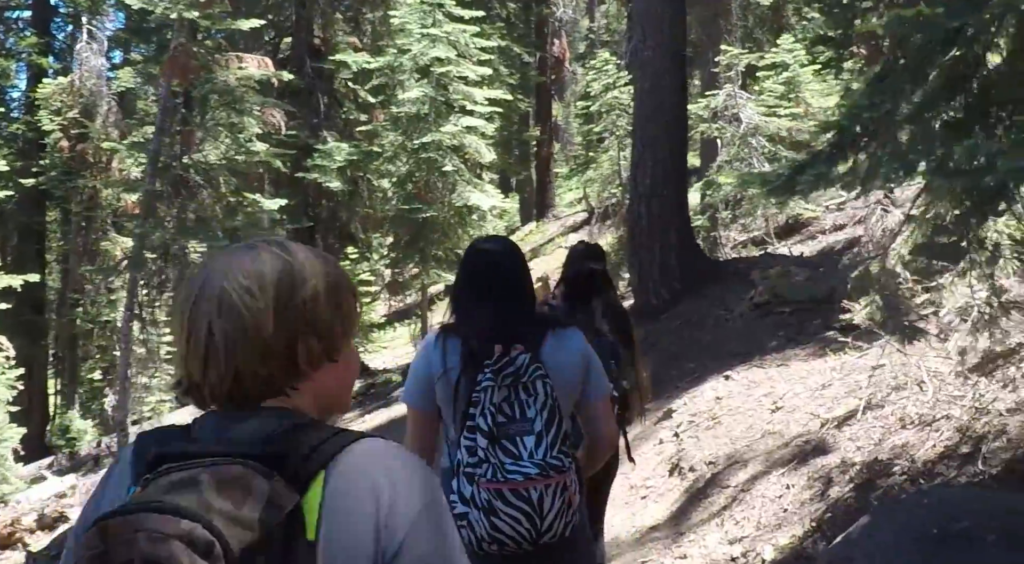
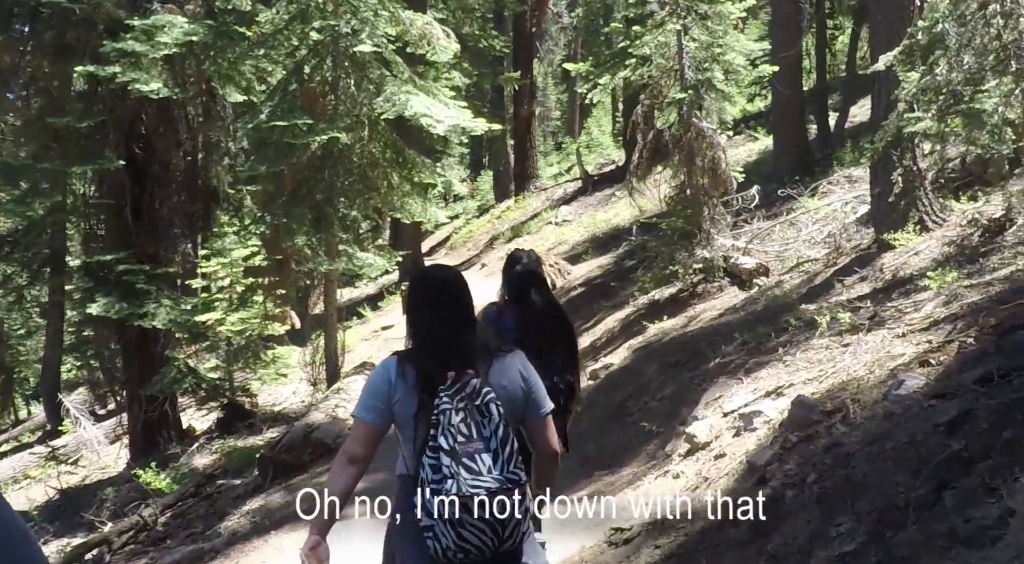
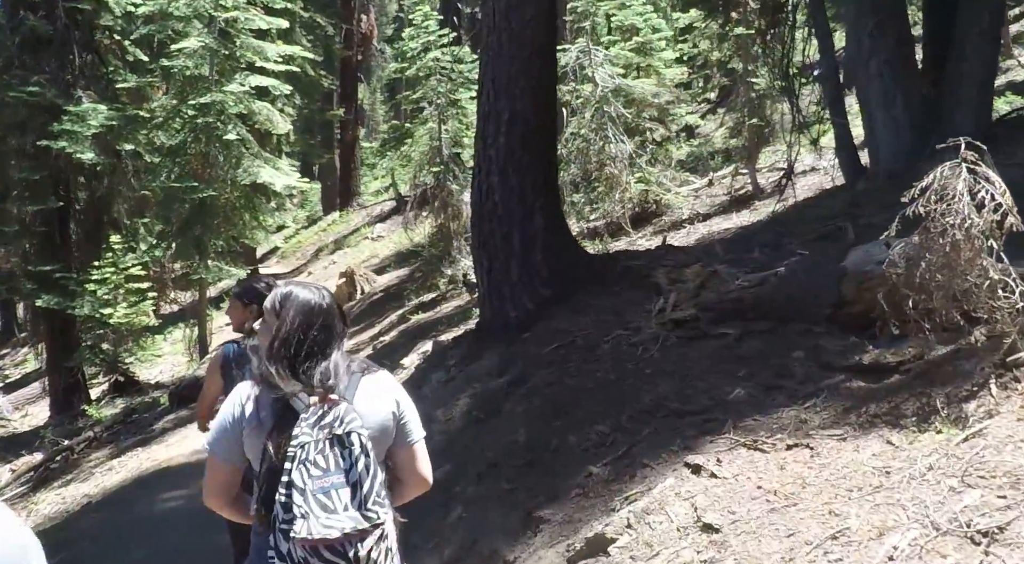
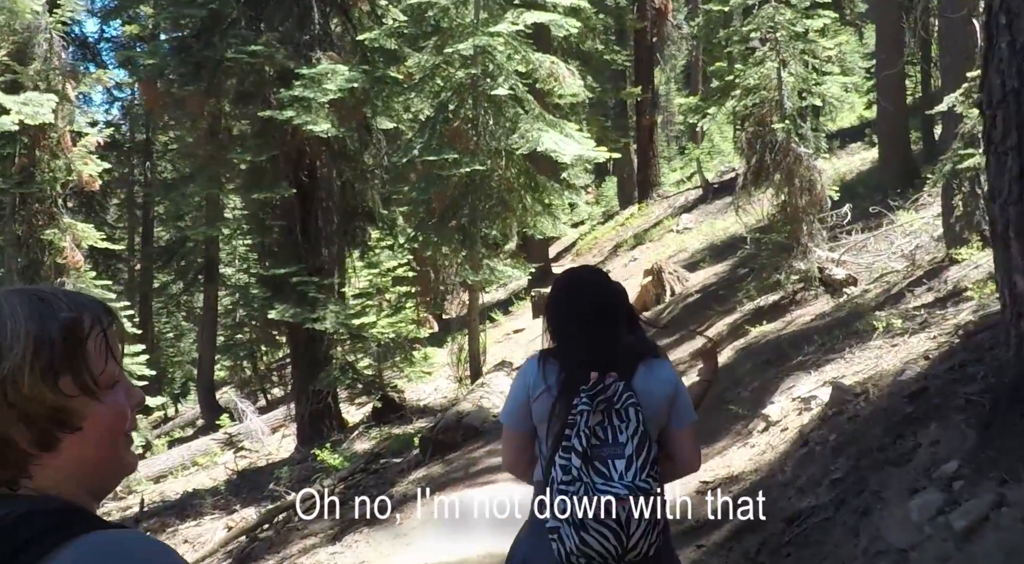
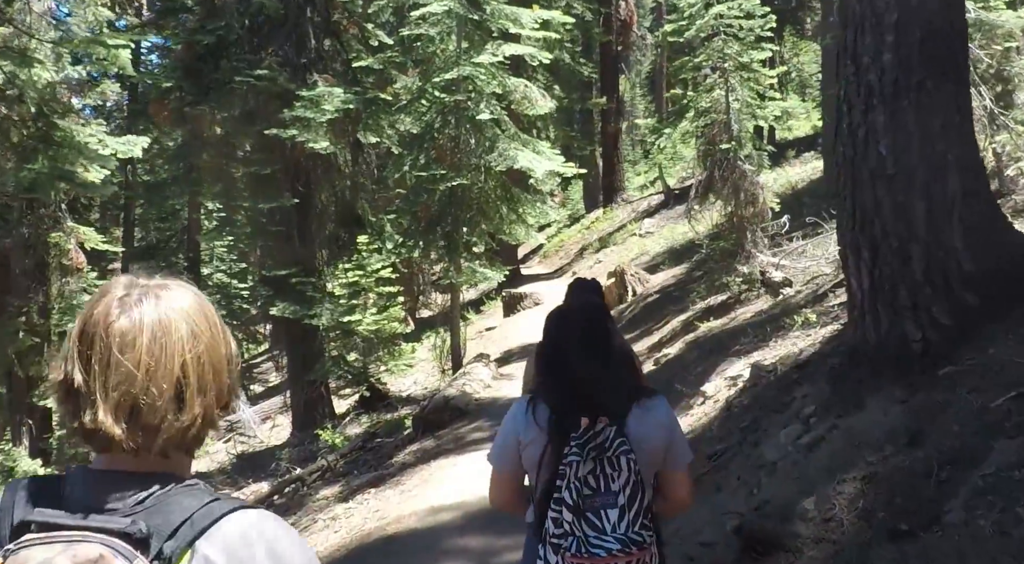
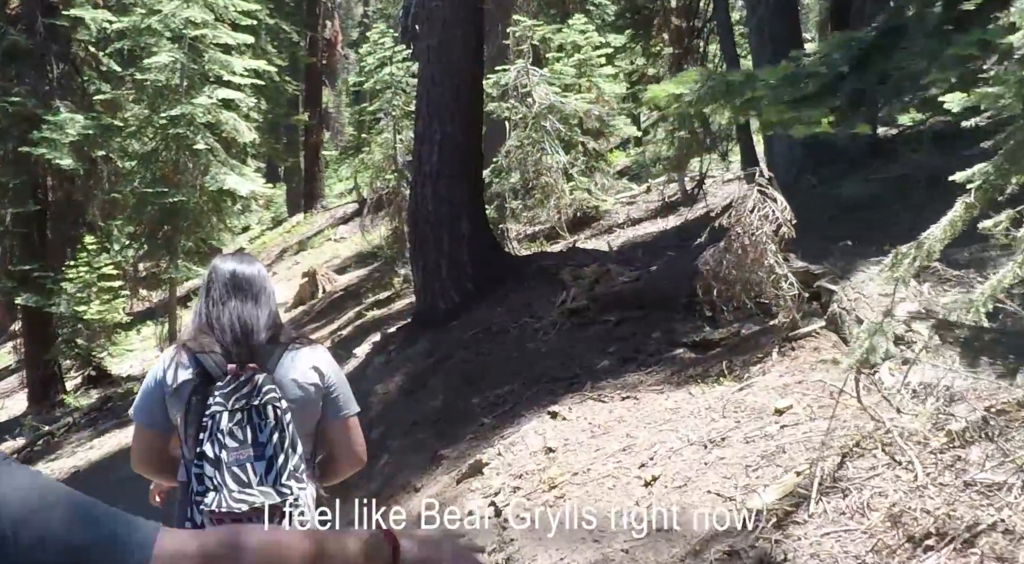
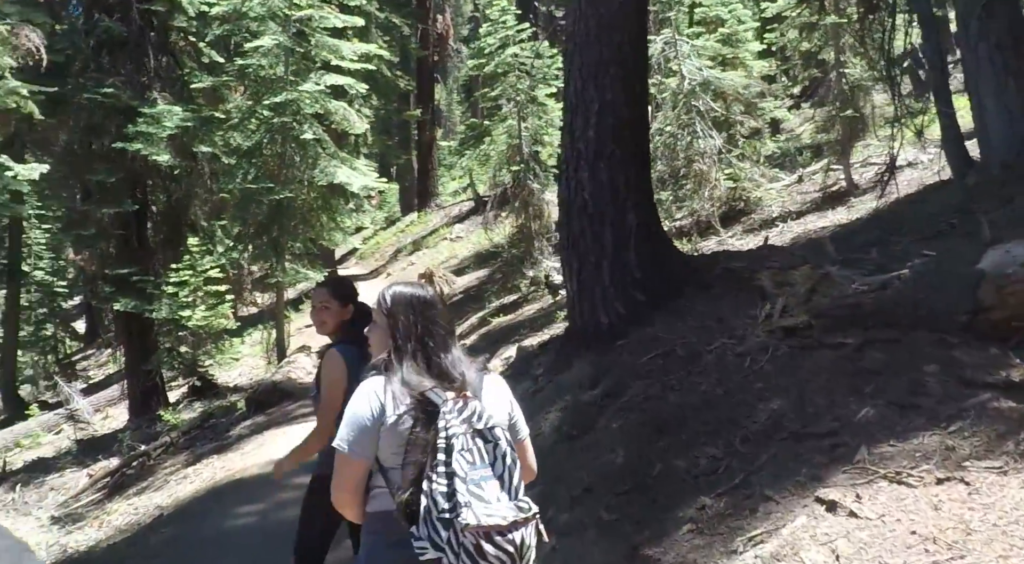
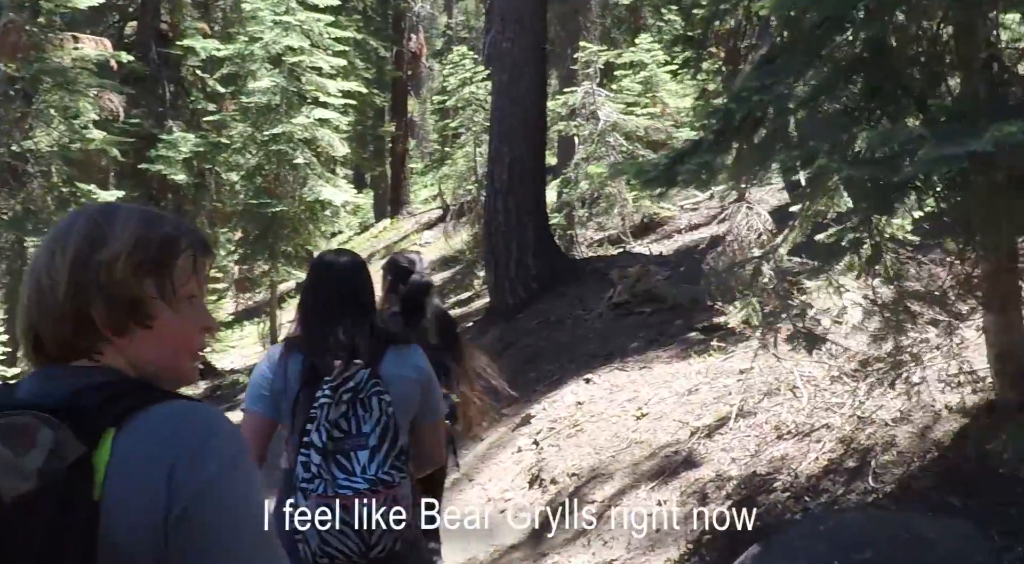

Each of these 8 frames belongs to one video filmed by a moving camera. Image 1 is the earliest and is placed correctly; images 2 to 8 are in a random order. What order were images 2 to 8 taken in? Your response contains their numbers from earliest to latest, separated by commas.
8, 6, 3, 7, 5, 4, 2
